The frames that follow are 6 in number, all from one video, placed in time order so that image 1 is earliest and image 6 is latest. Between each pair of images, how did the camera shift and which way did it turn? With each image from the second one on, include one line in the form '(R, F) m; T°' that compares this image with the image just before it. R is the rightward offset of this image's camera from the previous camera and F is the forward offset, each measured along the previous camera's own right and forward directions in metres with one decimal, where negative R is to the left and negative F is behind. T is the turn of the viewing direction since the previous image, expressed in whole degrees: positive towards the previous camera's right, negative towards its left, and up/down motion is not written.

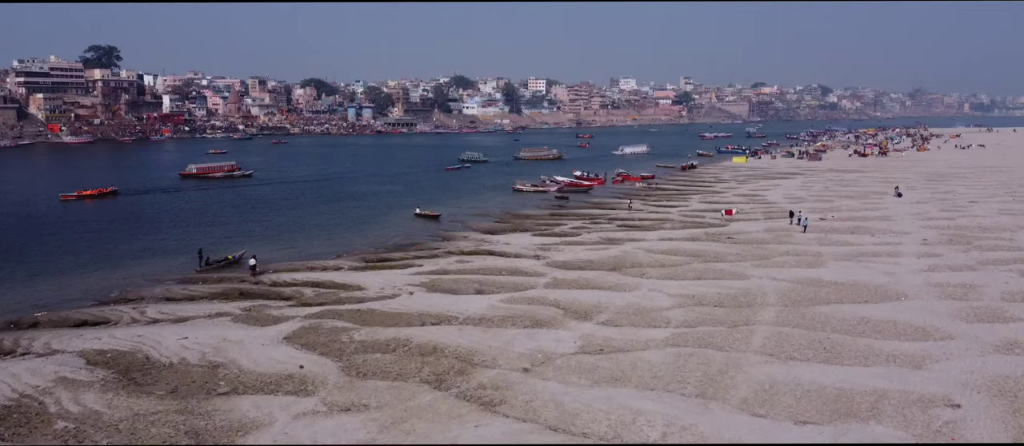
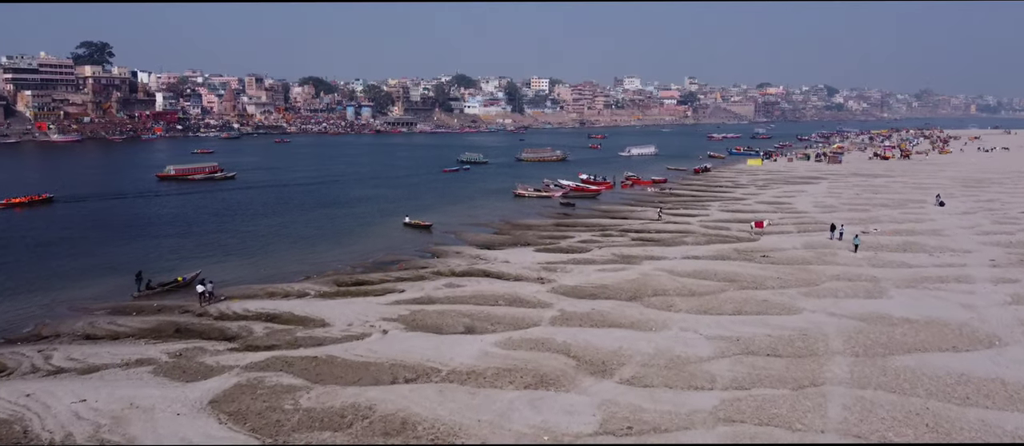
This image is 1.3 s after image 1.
(0.0, +2.3) m; 0°
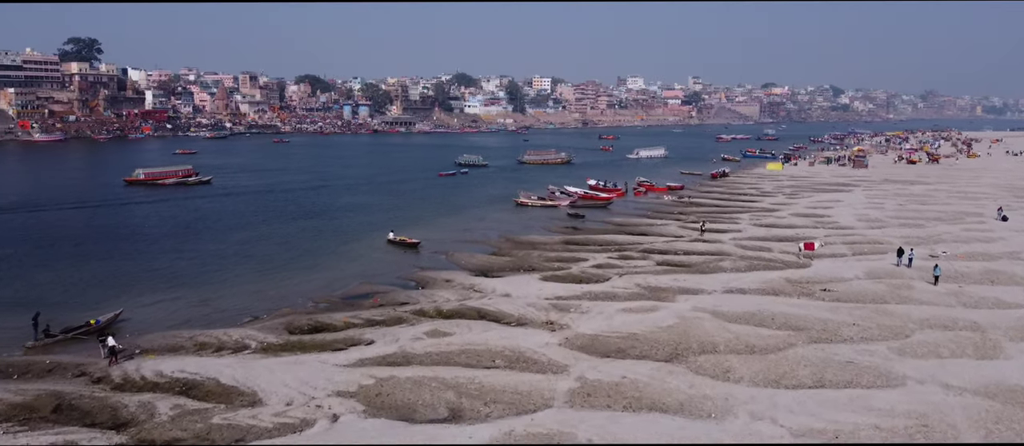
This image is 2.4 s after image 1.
(0.0, +2.7) m; 0°
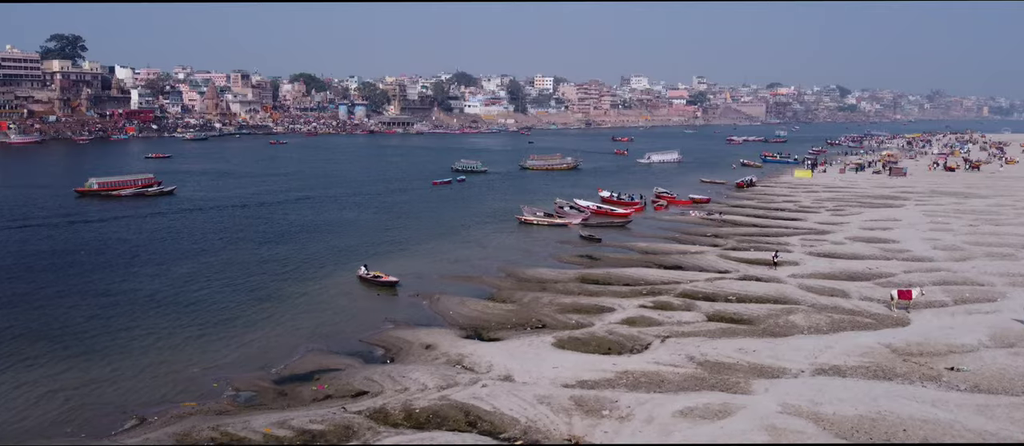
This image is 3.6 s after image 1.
(0.0, +3.3) m; 0°
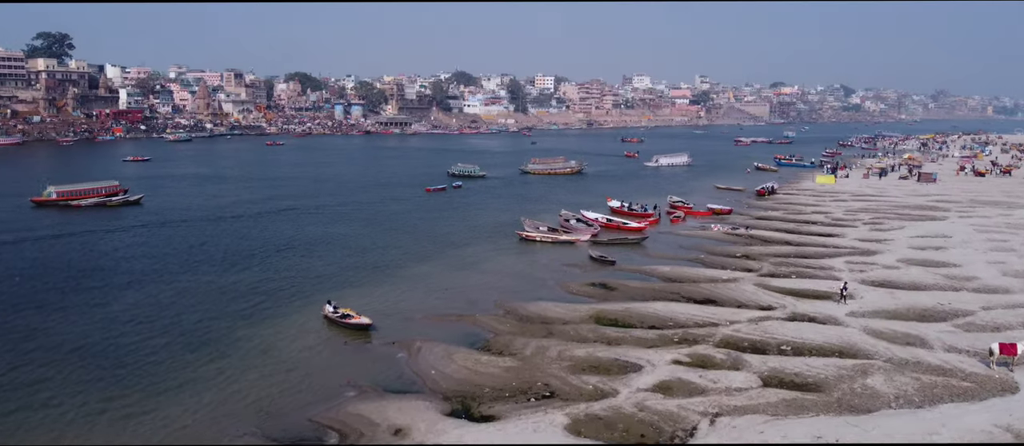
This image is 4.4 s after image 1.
(0.0, +2.3) m; 0°
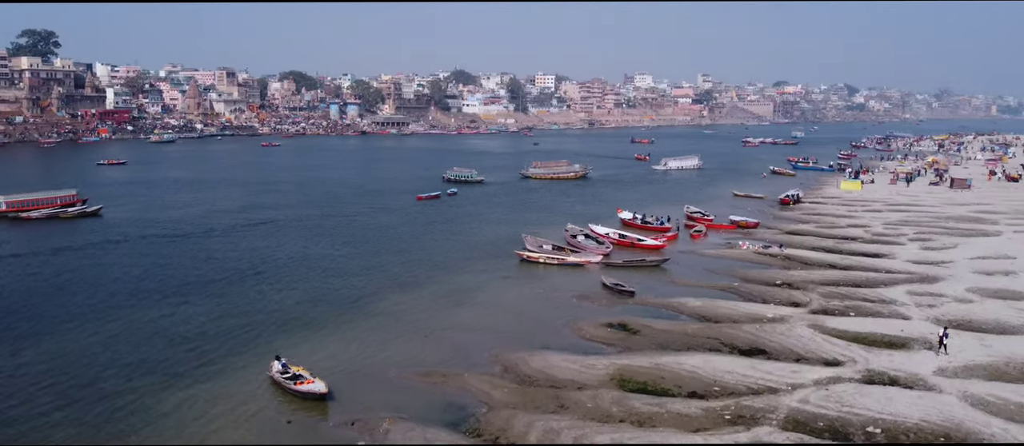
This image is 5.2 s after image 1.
(0.0, +2.3) m; 0°
